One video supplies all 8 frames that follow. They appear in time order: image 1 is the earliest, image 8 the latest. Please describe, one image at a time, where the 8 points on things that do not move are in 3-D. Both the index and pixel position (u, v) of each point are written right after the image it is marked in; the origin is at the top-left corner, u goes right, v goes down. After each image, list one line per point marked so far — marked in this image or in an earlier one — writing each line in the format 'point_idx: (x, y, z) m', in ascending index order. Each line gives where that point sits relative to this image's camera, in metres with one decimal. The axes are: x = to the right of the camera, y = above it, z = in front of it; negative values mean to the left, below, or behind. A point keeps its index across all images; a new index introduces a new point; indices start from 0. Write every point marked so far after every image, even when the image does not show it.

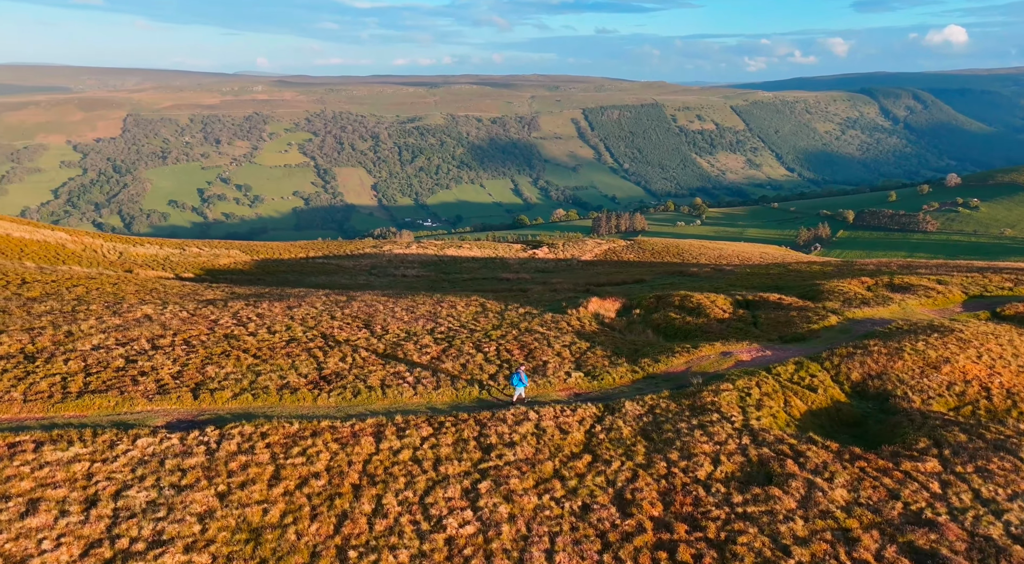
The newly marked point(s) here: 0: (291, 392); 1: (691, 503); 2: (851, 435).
0: (-7.6, -3.6, +19.4) m
1: (+4.0, -5.1, +13.9) m
2: (+9.9, -4.8, +18.2) m
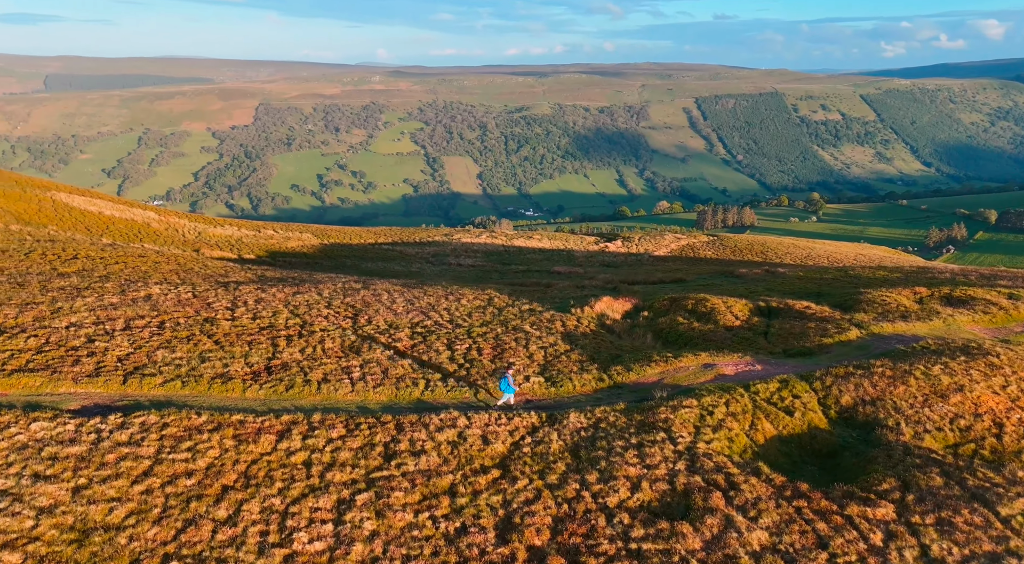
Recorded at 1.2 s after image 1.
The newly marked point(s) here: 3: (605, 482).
0: (-9.4, -3.2, +19.1) m
1: (+1.3, -5.2, +12.4) m
2: (+7.7, -5.1, +16.0) m
3: (+2.2, -4.7, +14.3) m
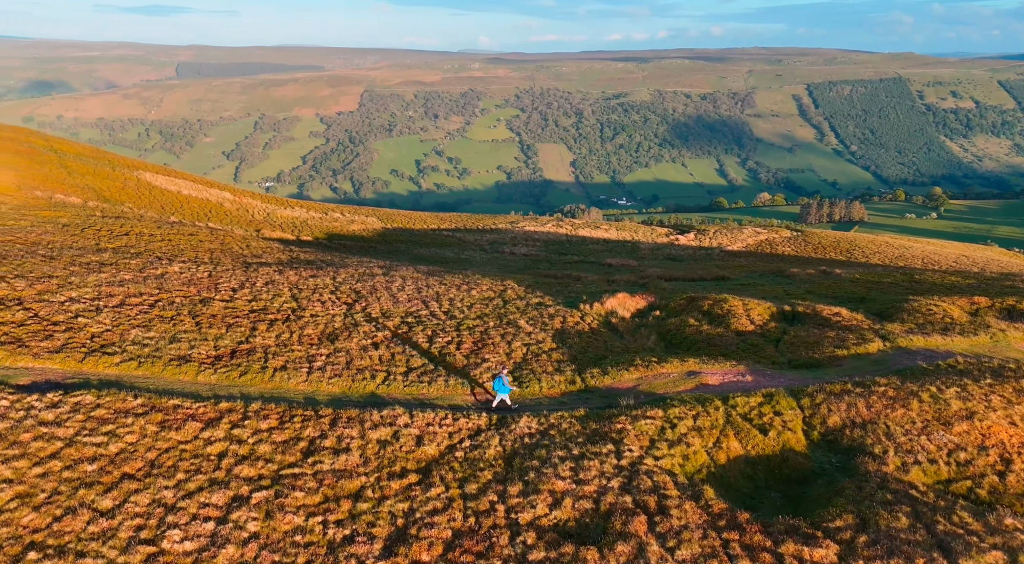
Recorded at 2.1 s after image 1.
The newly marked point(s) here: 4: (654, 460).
0: (-10.7, -2.6, +19.2) m
1: (-0.8, -5.2, +11.4) m
2: (+5.9, -5.3, +14.4) m
3: (+0.3, -4.7, +13.2) m
4: (+3.6, -4.4, +15.0) m
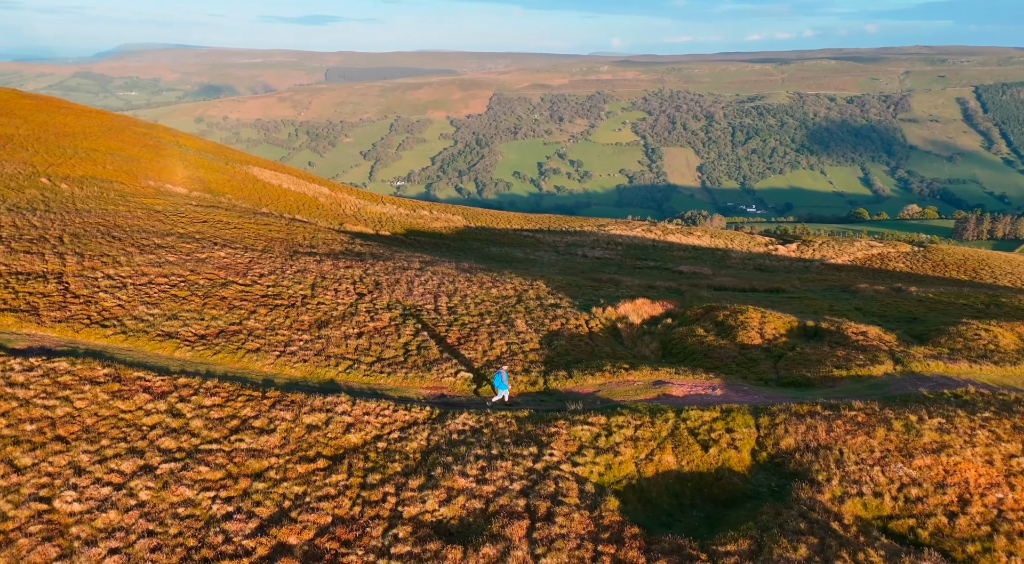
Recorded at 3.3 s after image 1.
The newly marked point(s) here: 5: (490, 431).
0: (-12.0, -2.0, +20.7) m
1: (-3.4, -5.0, +11.6) m
2: (+3.7, -5.4, +13.6) m
3: (-2.0, -4.6, +13.2) m
4: (+1.5, -4.5, +14.6) m
5: (-0.6, -4.0, +16.3) m
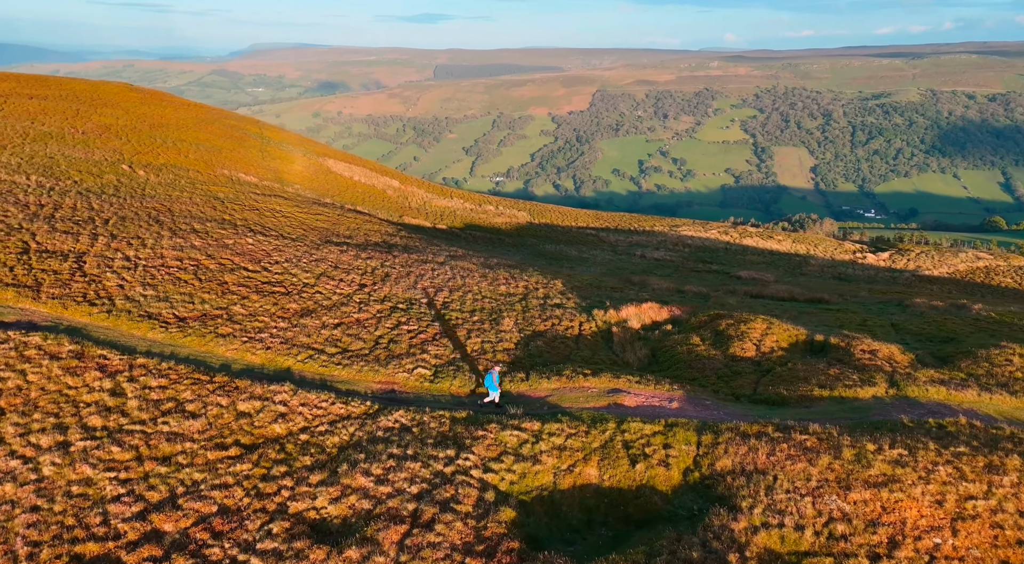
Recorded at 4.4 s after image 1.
0: (-13.2, -1.4, +21.7) m
1: (-5.8, -4.8, +11.7) m
2: (+1.4, -5.5, +12.9) m
3: (-4.2, -4.4, +13.2) m
4: (-0.6, -4.5, +14.1) m
5: (-2.5, -3.9, +16.0) m
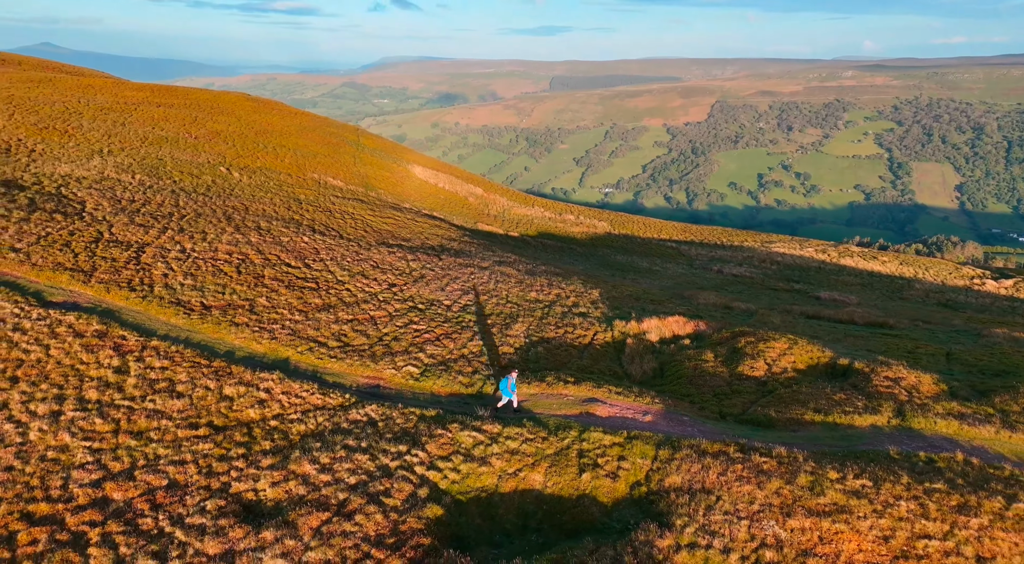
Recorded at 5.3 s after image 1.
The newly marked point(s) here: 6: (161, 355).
0: (-13.3, -1.0, +23.6) m
1: (-7.4, -4.5, +12.6) m
2: (-0.2, -5.5, +12.8) m
3: (-5.7, -4.2, +13.9) m
4: (-1.9, -4.4, +14.3) m
5: (-3.5, -3.8, +16.4) m
6: (-10.9, -2.2, +19.1) m
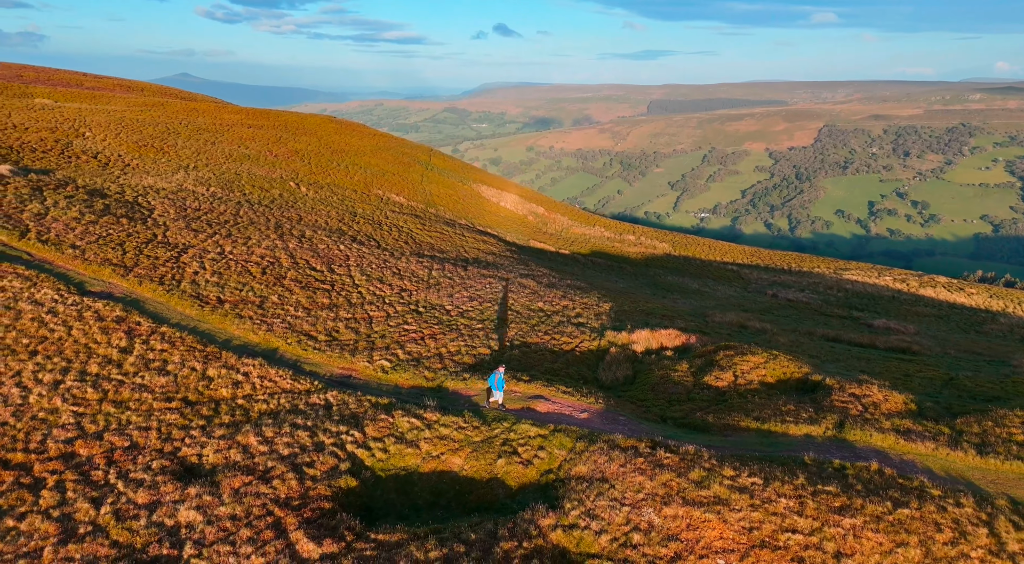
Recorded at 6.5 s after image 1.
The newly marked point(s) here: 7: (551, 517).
0: (-14.0, -0.8, +26.2) m
1: (-9.5, -4.1, +14.6) m
2: (-2.3, -5.4, +13.9) m
3: (-7.6, -3.9, +15.6) m
4: (-3.9, -4.3, +15.6) m
5: (-5.2, -3.7, +18.0) m
6: (-12.2, -1.9, +21.4) m
7: (+0.9, -5.0, +12.9) m
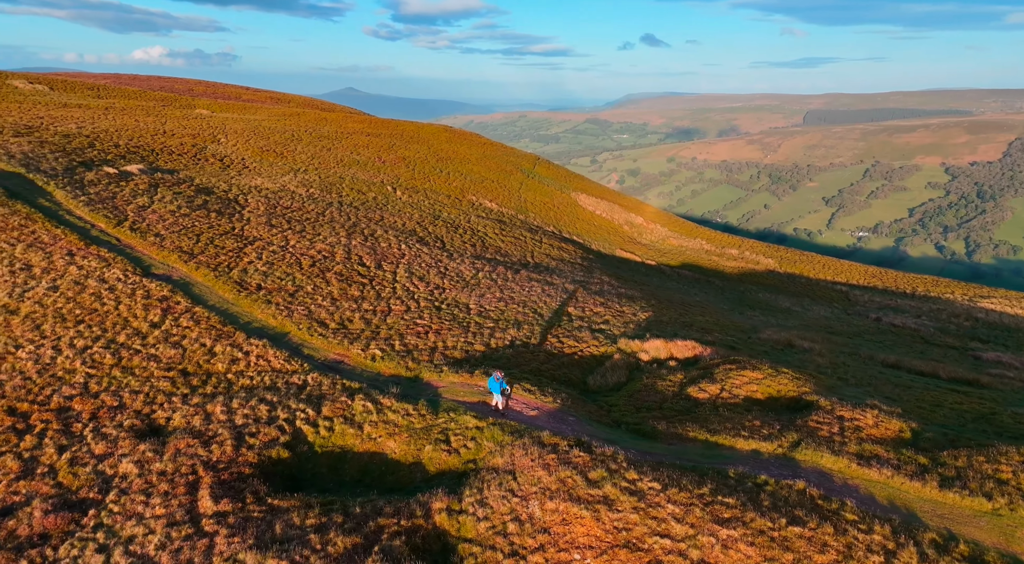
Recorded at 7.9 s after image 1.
0: (-13.7, -0.1, +29.1) m
1: (-11.3, -3.5, +16.8) m
2: (-4.4, -5.1, +15.0) m
3: (-9.3, -3.4, +17.6) m
4: (-5.6, -3.9, +17.0) m
5: (-6.5, -3.3, +19.5) m
6: (-12.7, -1.3, +24.1) m
7: (-1.3, -4.8, +13.5) m
